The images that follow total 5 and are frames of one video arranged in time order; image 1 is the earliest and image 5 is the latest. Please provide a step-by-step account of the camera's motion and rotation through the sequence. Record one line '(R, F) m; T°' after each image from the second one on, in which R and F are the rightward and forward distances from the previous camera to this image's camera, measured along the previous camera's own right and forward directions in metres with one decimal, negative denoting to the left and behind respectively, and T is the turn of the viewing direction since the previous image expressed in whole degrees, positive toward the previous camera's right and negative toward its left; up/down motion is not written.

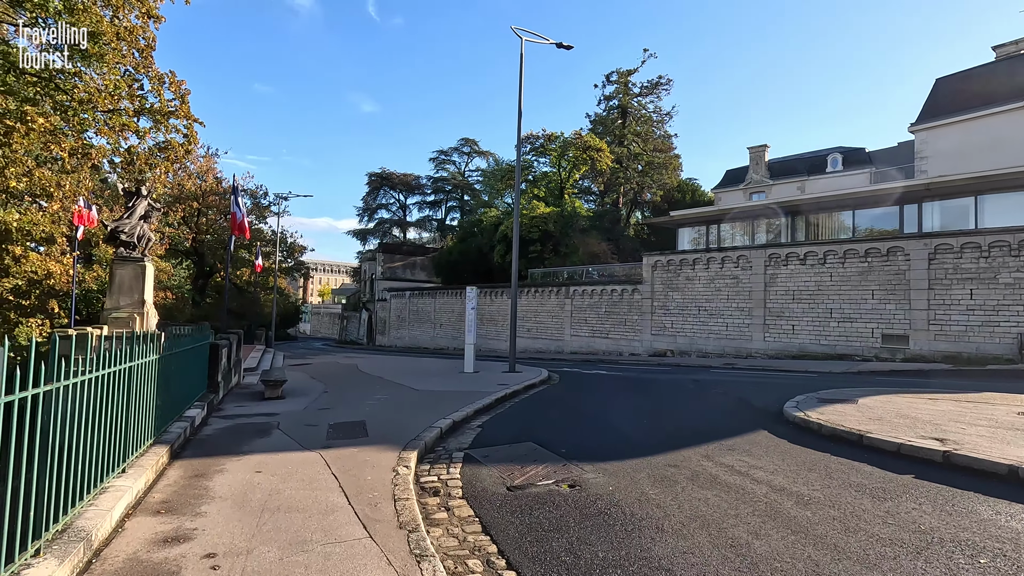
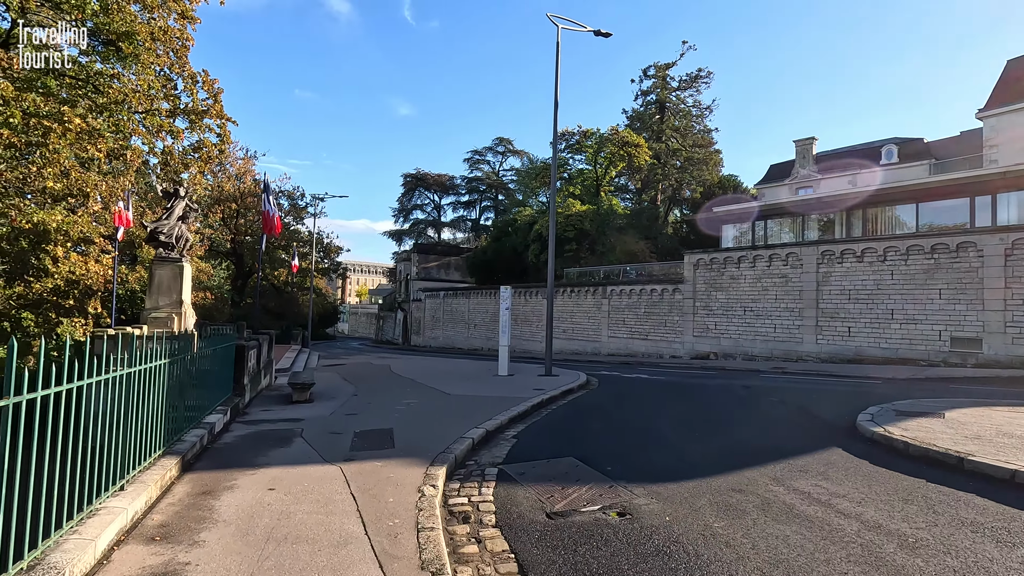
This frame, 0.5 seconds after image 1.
(0.0, +0.6) m; -4°
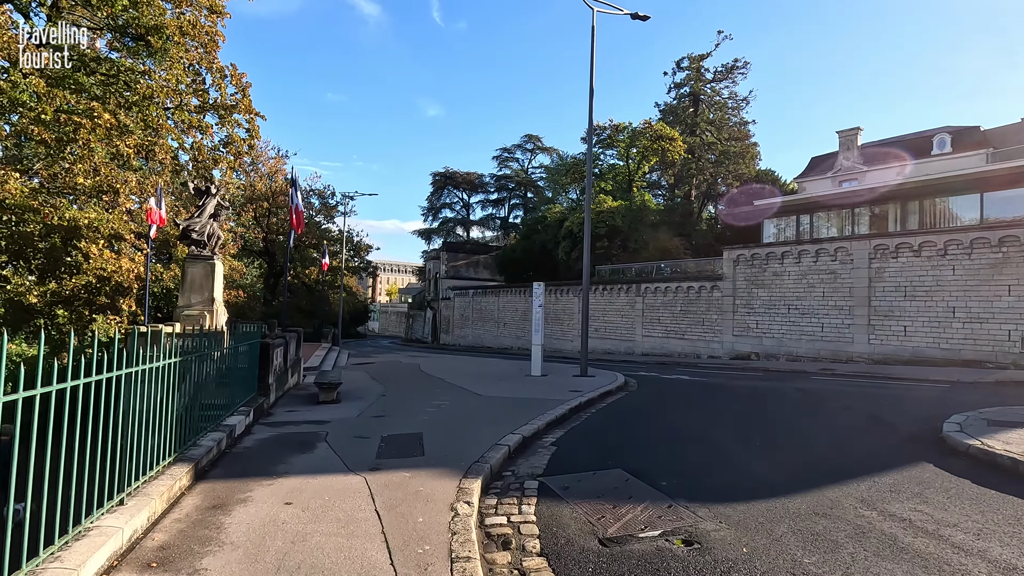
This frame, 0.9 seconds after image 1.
(-0.1, +0.6) m; -3°
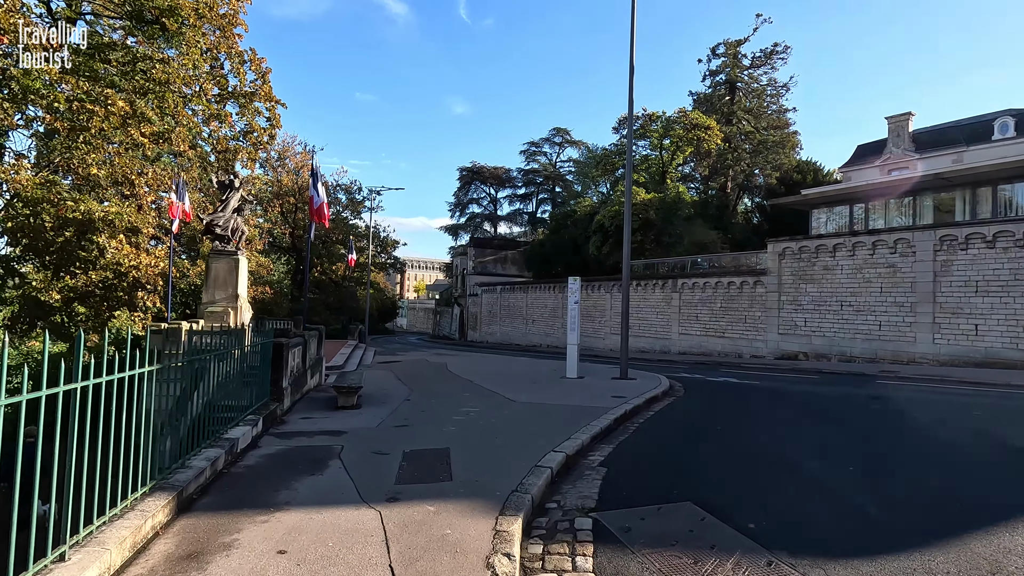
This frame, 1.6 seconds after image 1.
(-0.2, +0.9) m; -3°
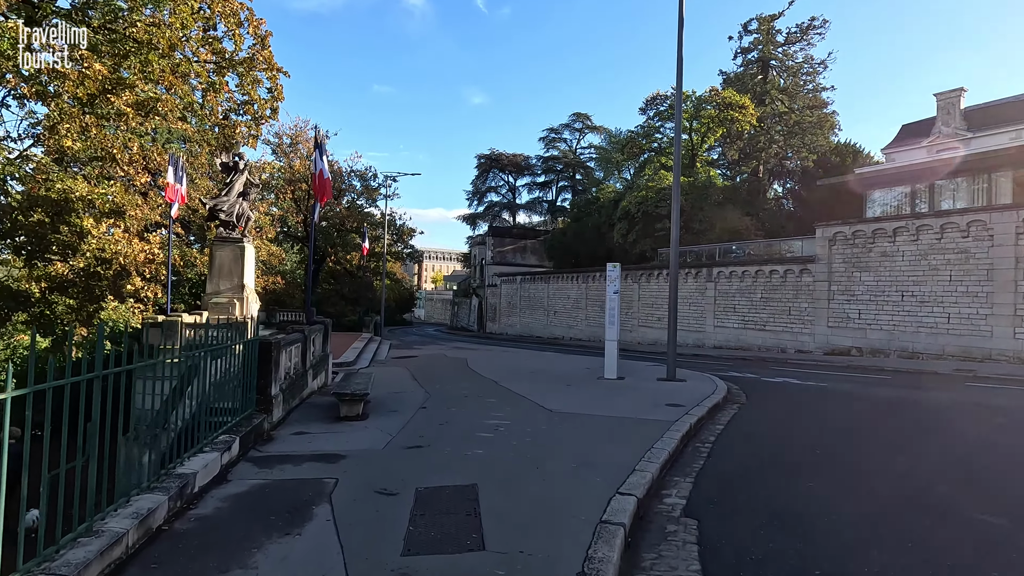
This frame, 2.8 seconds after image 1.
(-0.3, +1.5) m; -2°
